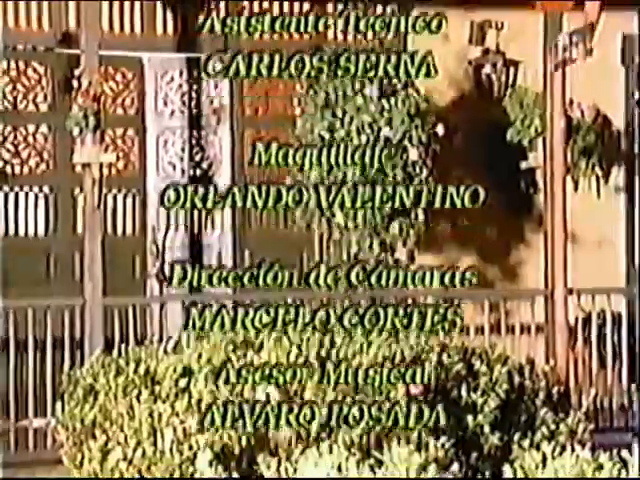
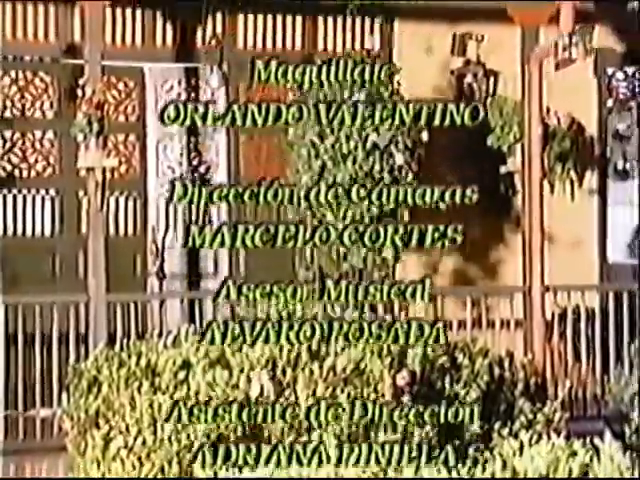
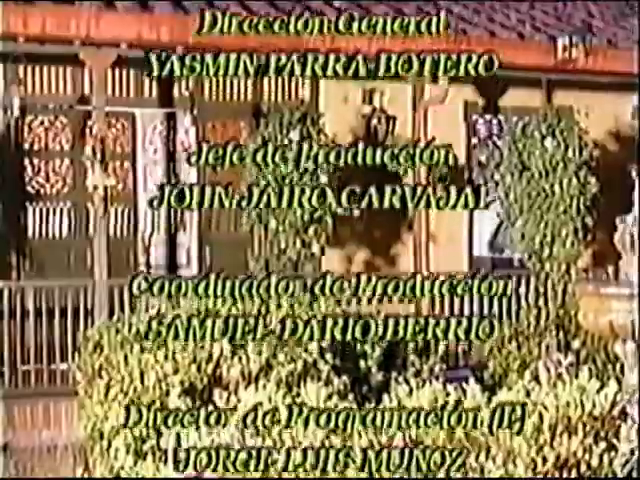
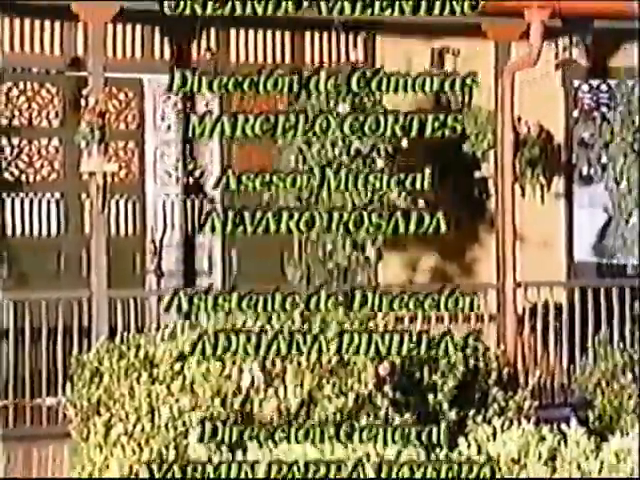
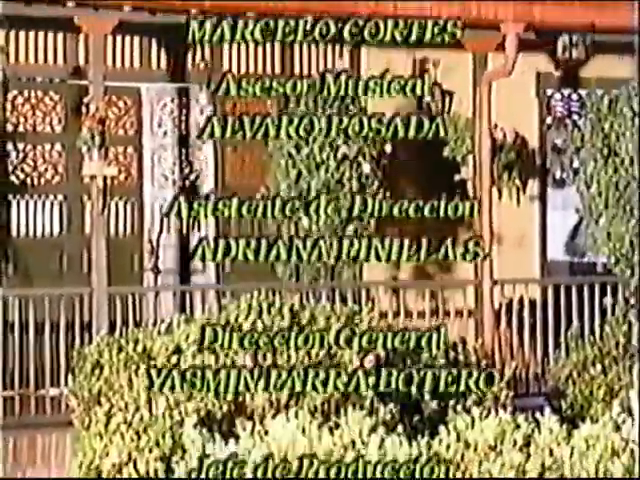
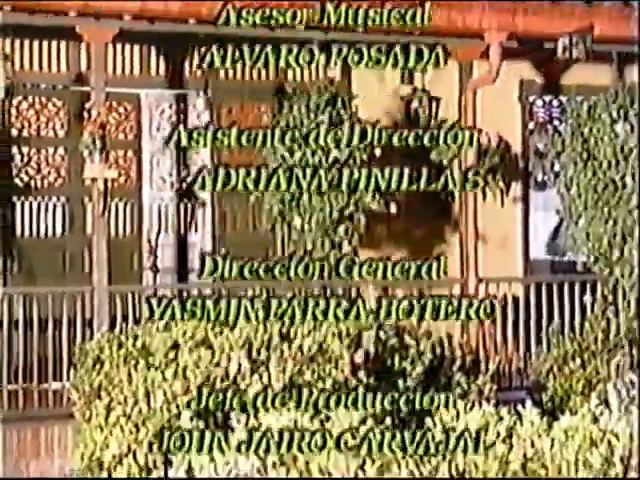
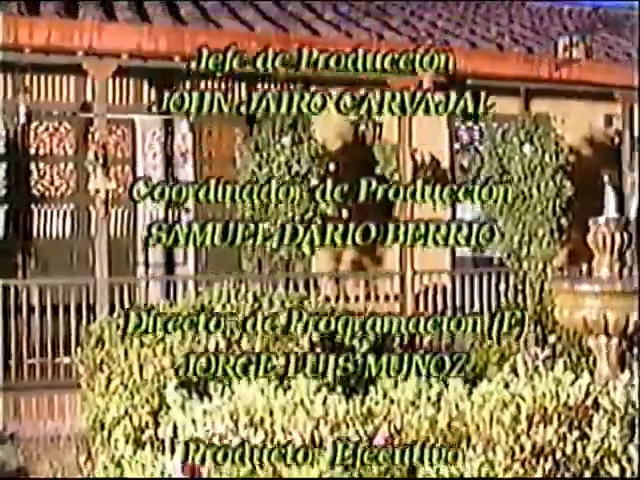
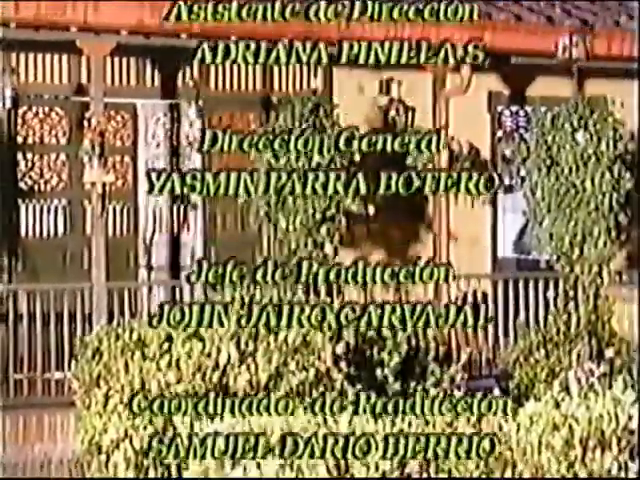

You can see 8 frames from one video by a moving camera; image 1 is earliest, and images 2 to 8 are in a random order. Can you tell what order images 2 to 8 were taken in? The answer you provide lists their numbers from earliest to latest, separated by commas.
2, 4, 5, 6, 8, 3, 7
